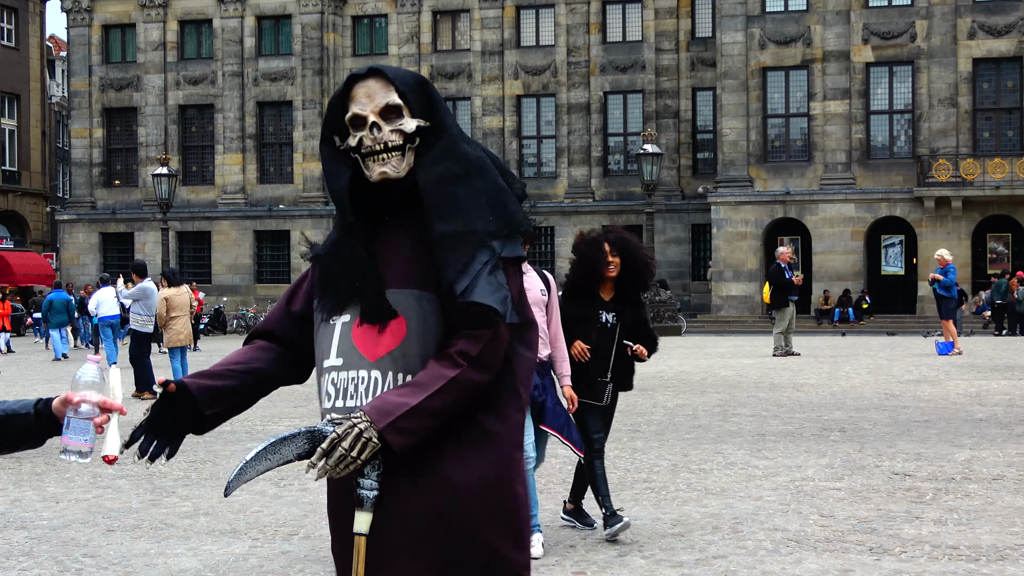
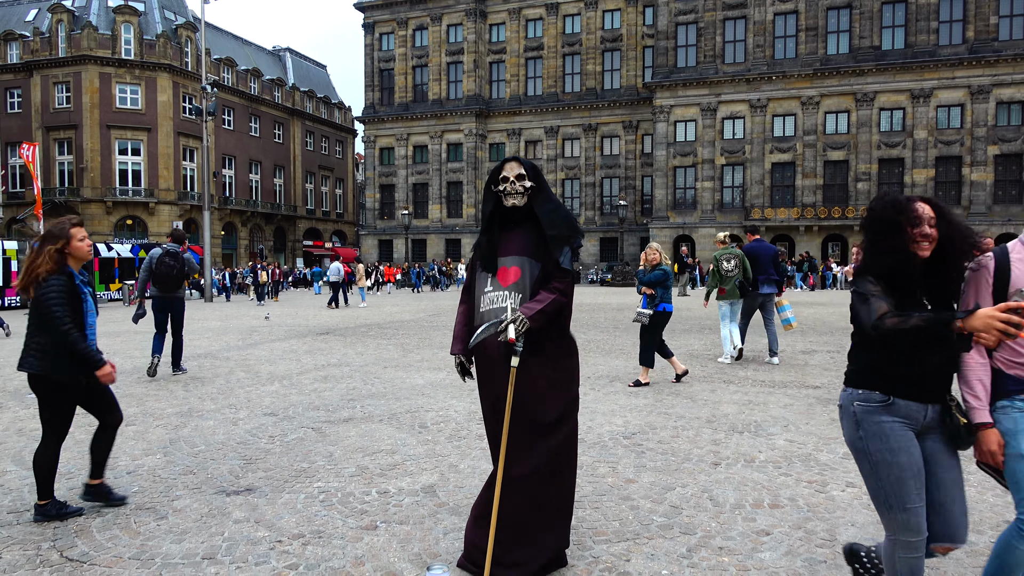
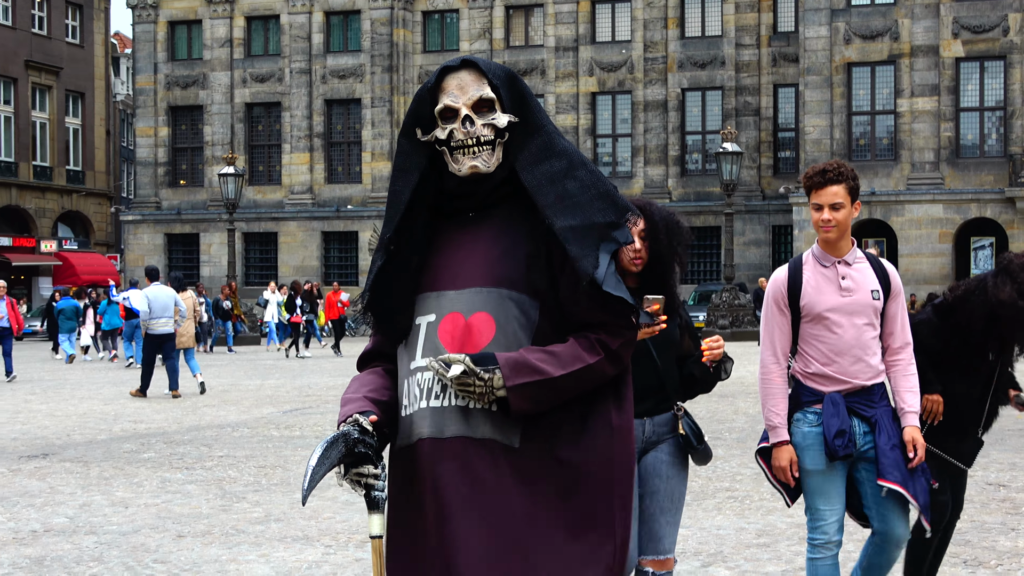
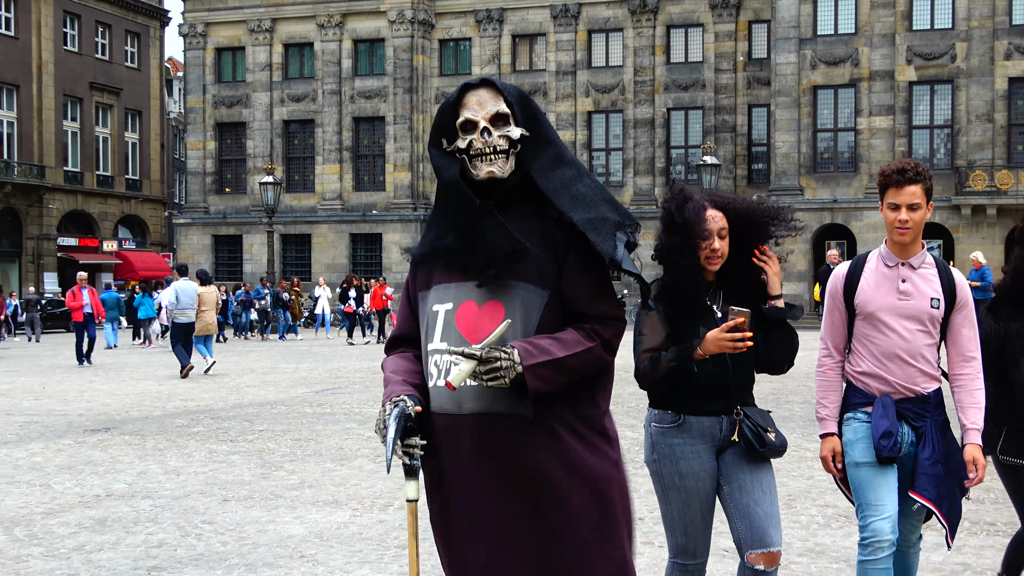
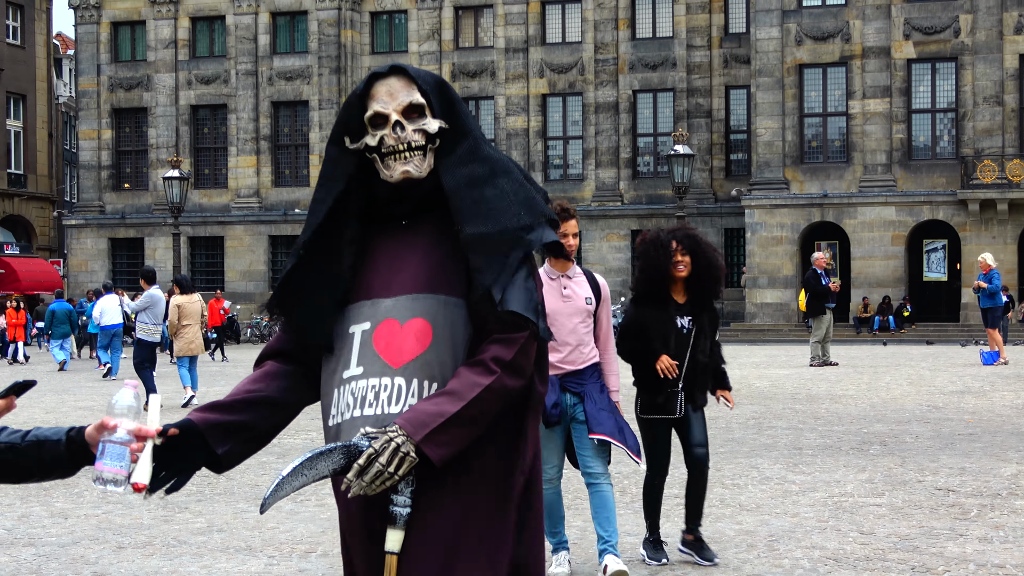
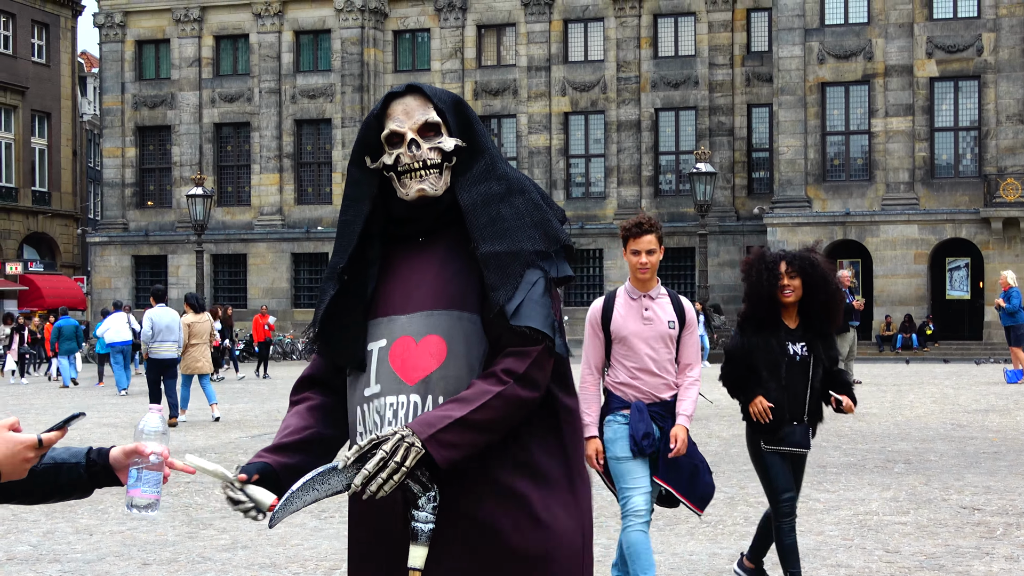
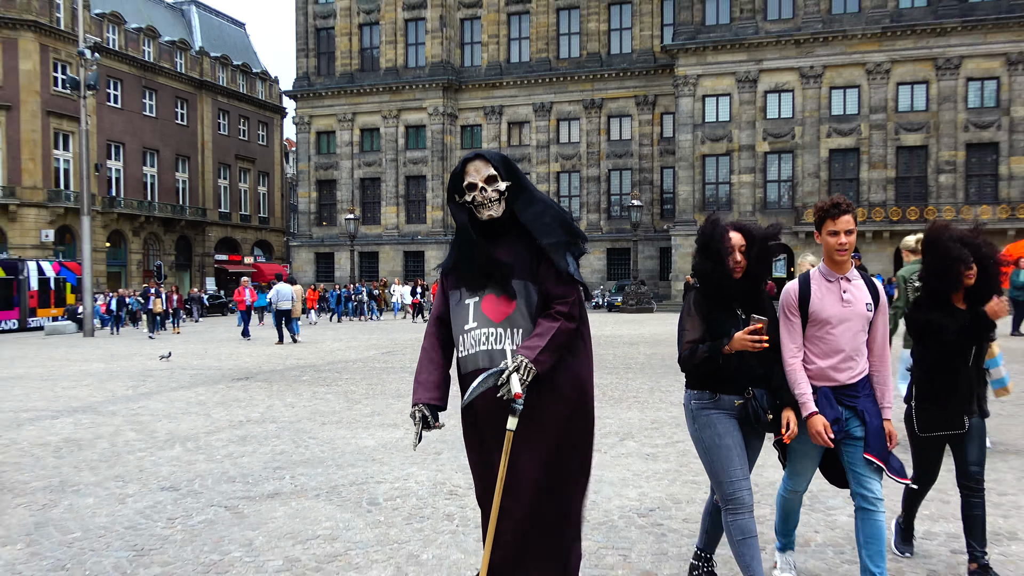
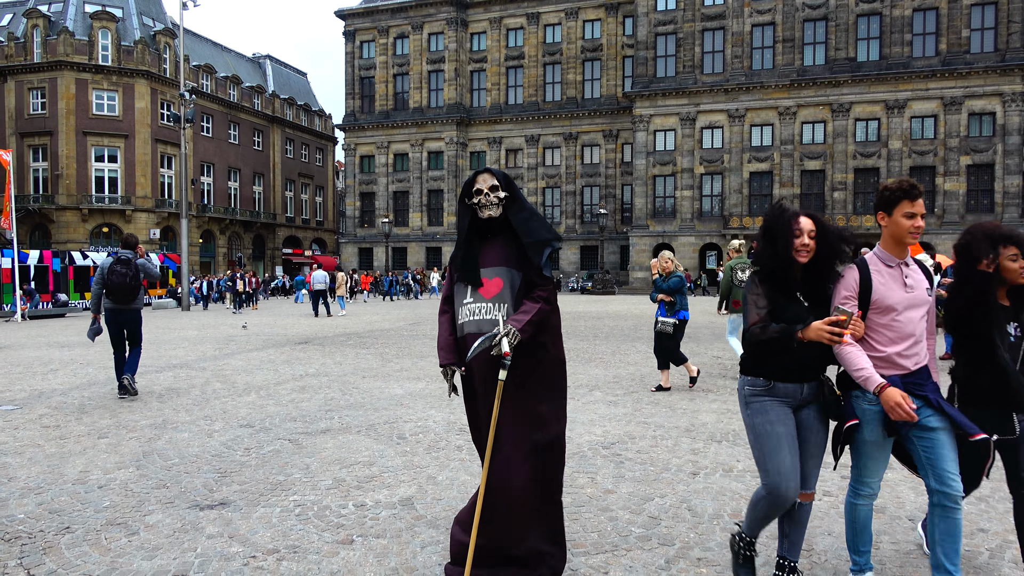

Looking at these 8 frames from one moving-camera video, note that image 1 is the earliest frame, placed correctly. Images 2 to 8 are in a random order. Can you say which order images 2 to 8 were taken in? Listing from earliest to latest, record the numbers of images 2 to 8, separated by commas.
5, 6, 3, 4, 7, 8, 2
